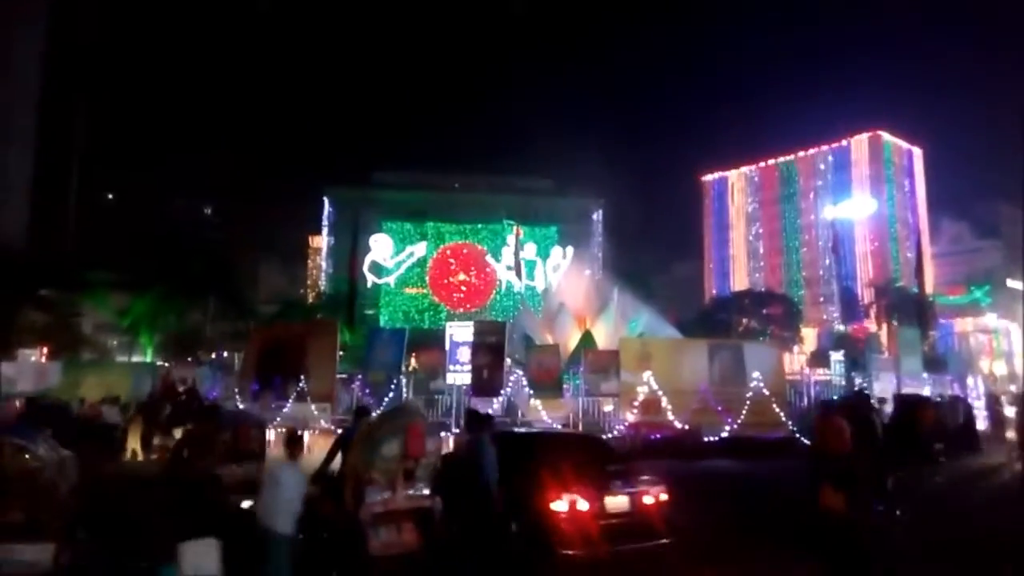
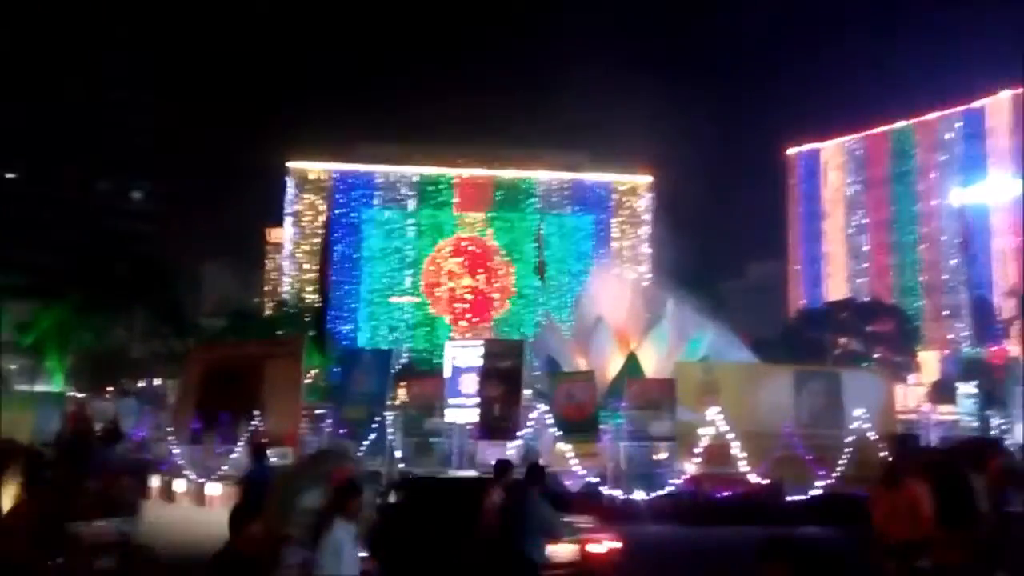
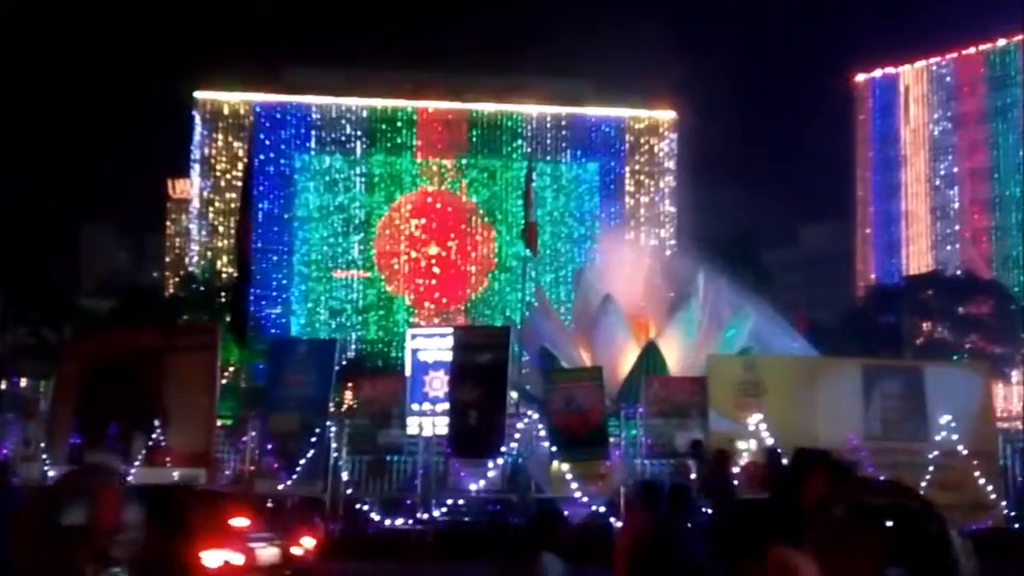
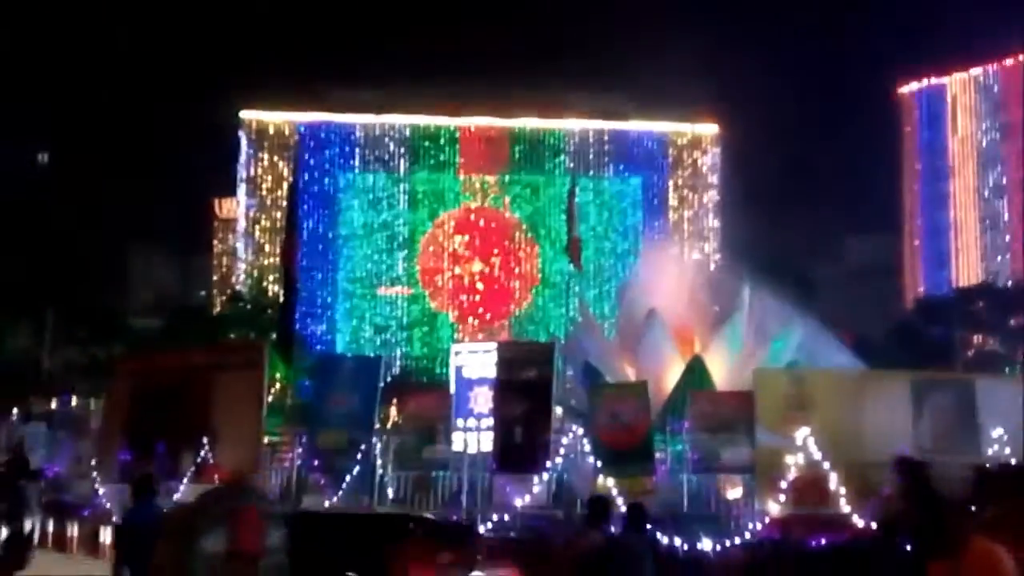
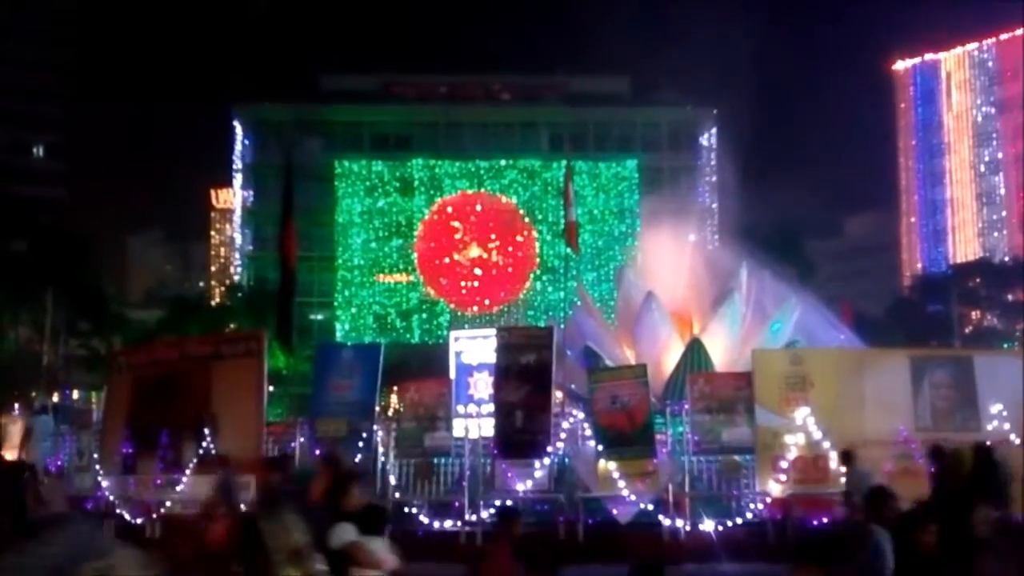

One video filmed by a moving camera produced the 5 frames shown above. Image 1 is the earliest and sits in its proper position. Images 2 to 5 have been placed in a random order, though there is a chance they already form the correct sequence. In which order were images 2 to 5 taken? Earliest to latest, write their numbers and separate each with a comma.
2, 4, 3, 5
